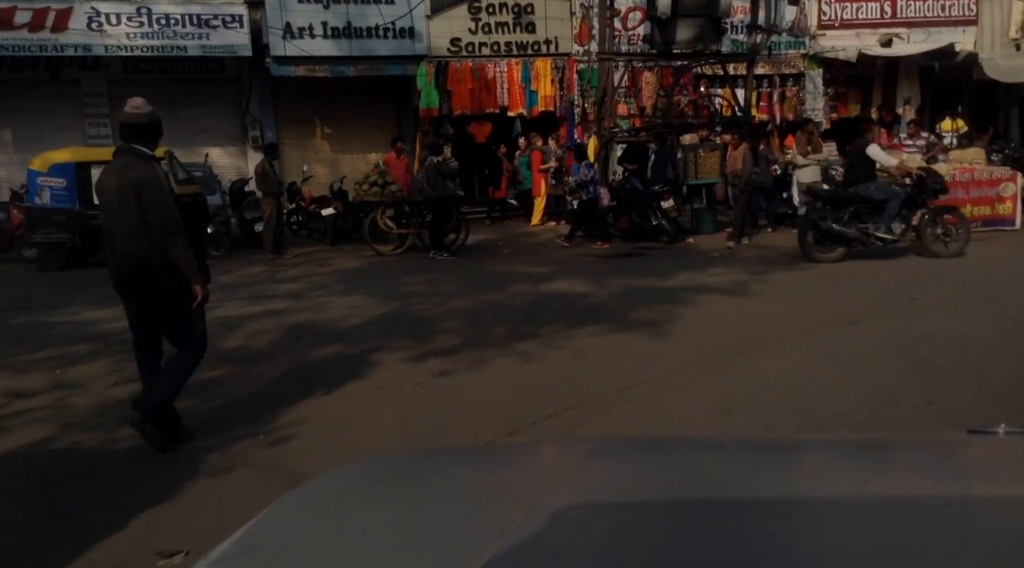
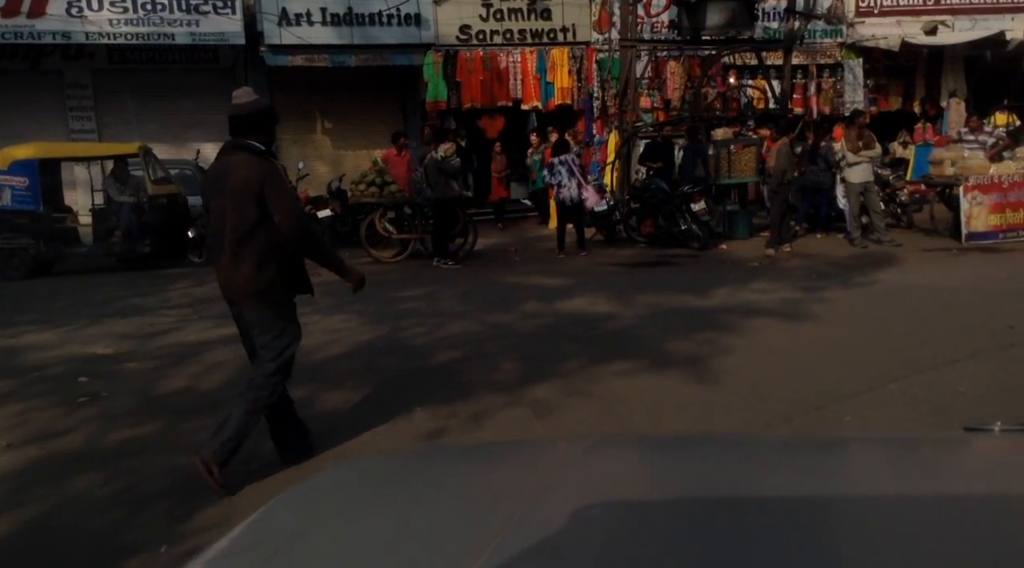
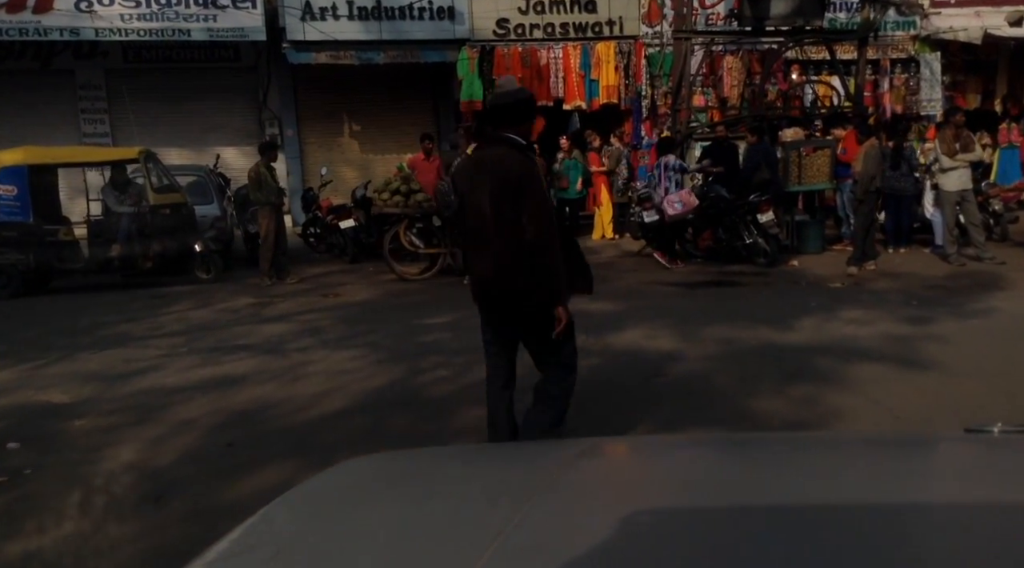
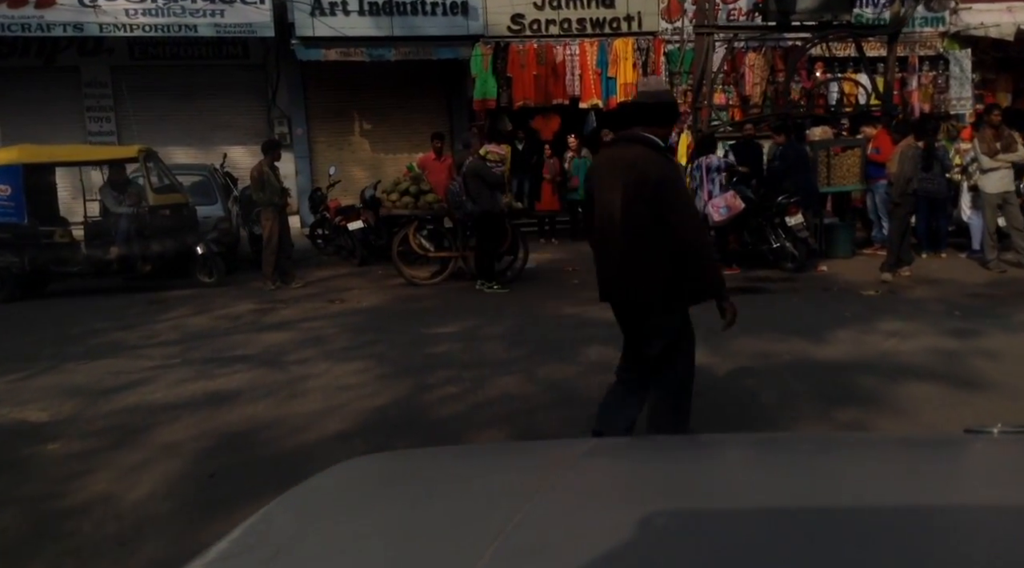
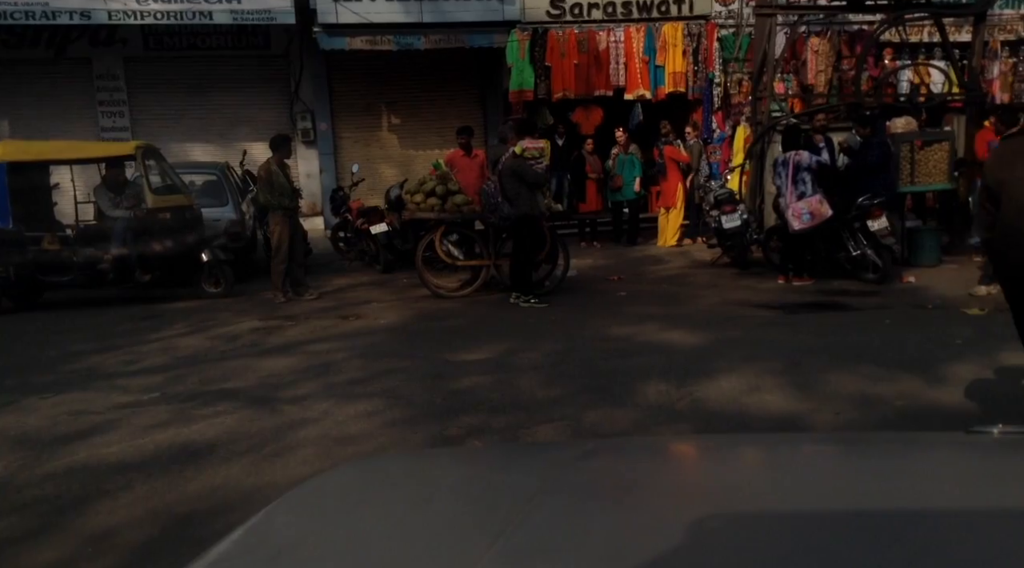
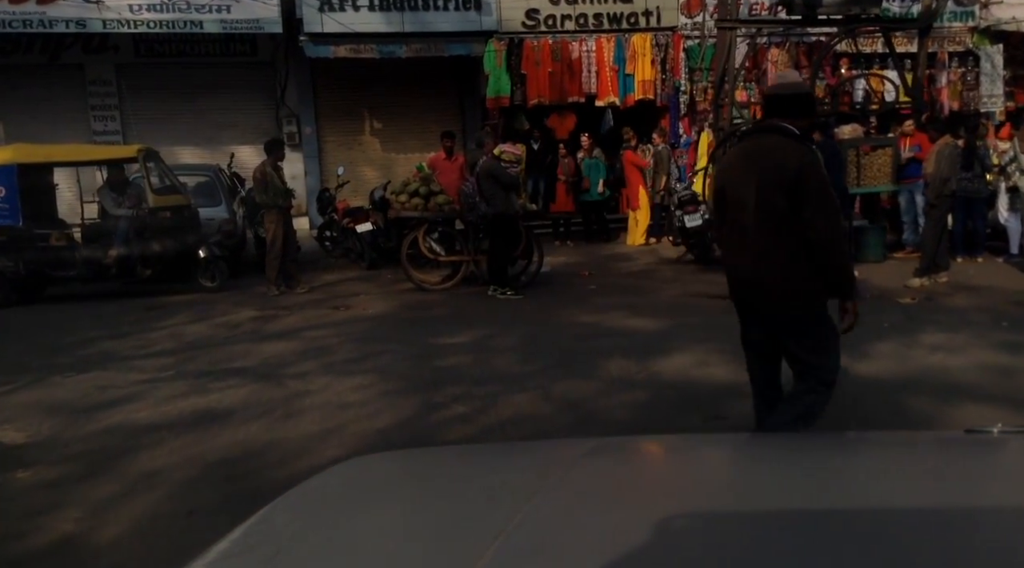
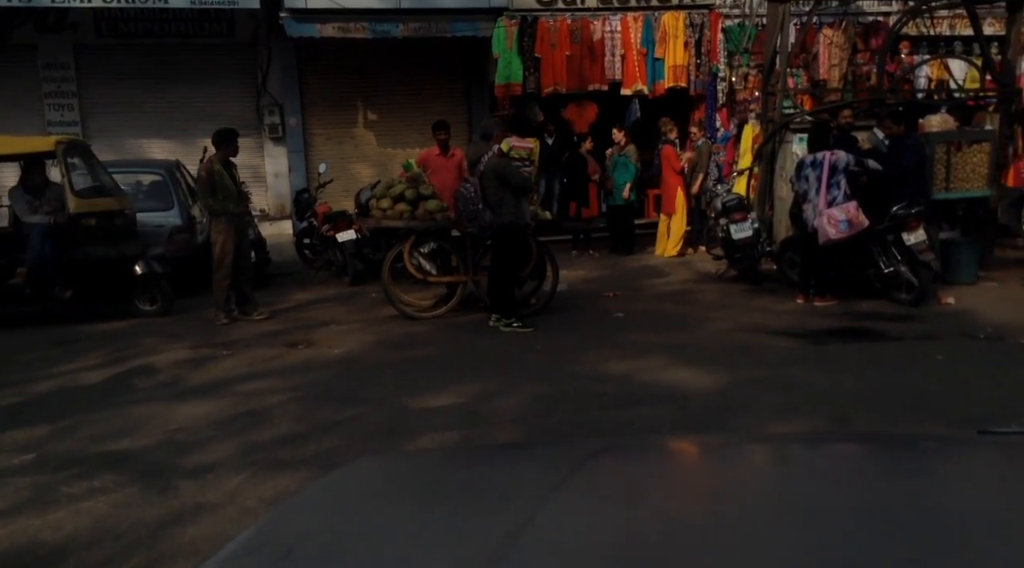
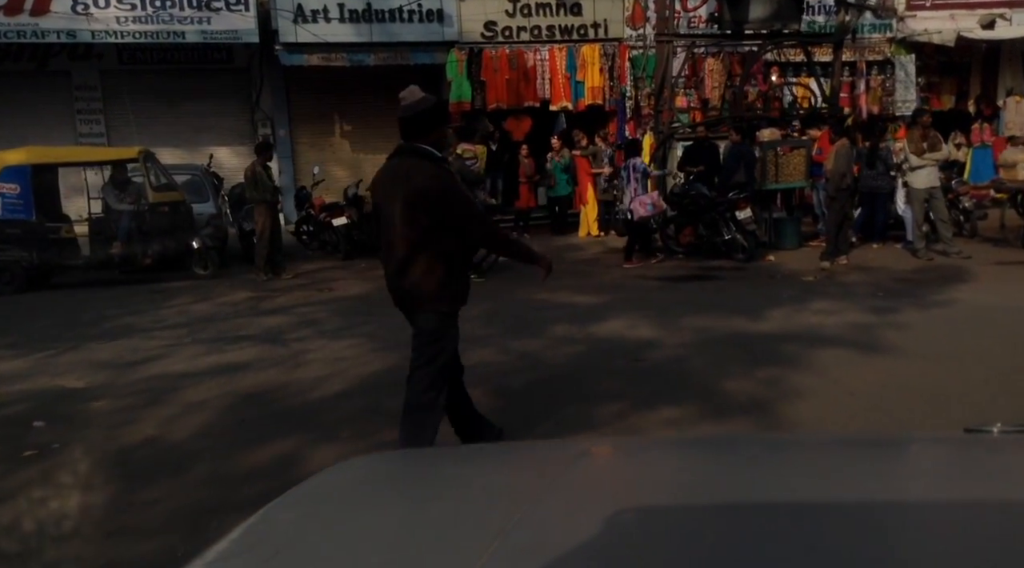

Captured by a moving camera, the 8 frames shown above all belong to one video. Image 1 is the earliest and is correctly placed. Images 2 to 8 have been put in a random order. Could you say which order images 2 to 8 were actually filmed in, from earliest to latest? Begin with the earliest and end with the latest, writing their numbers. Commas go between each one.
2, 8, 3, 4, 6, 5, 7
